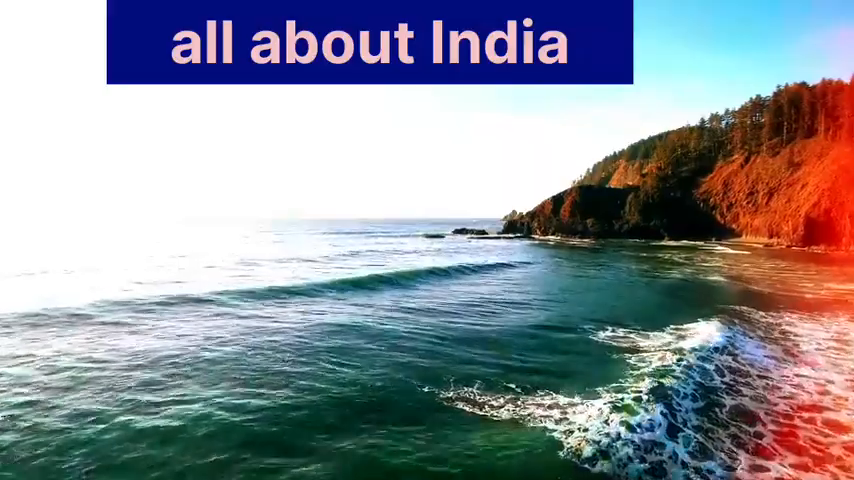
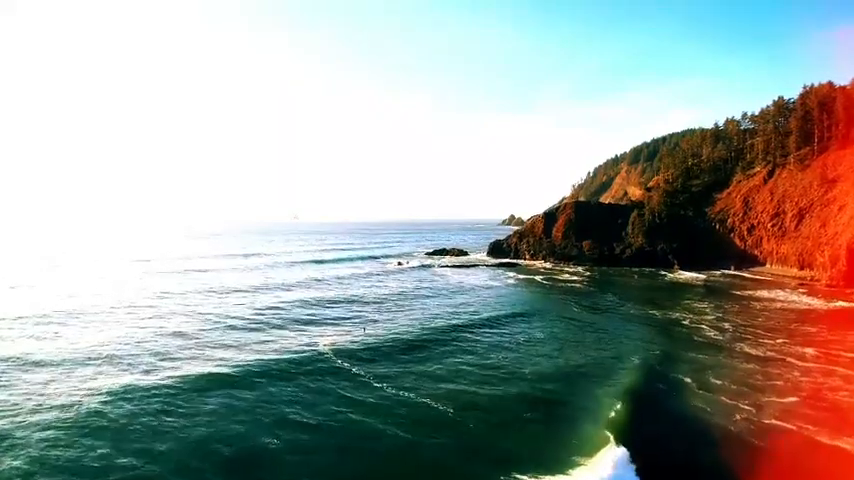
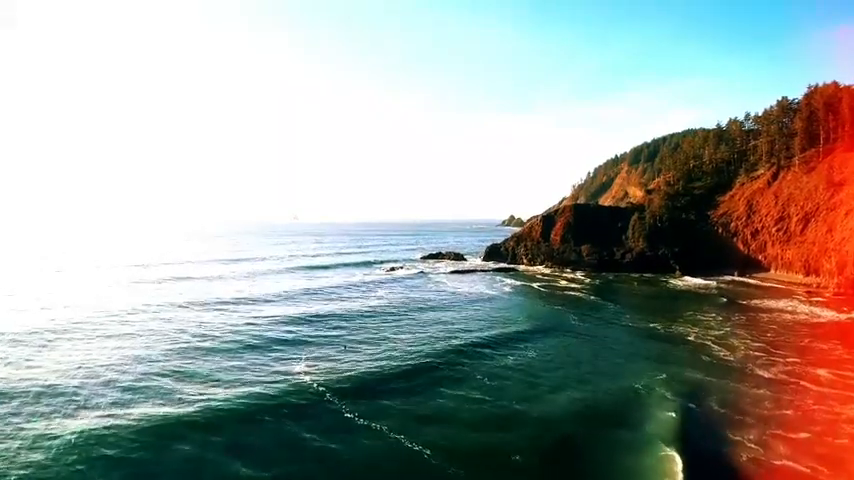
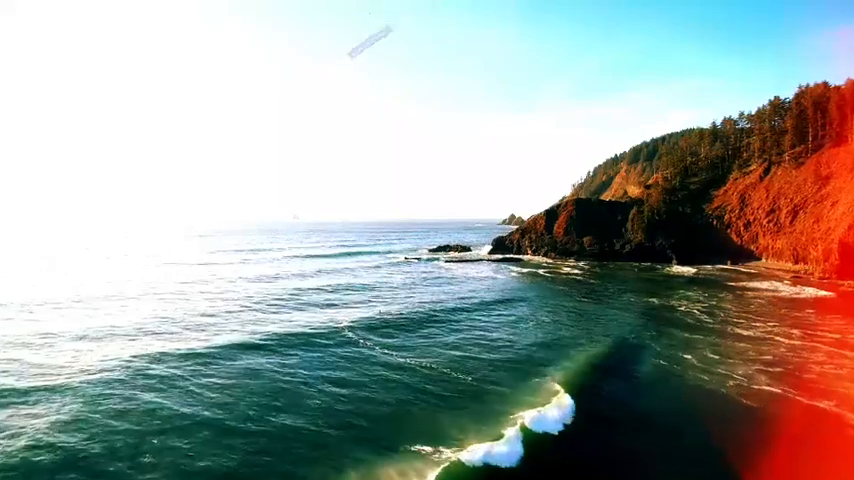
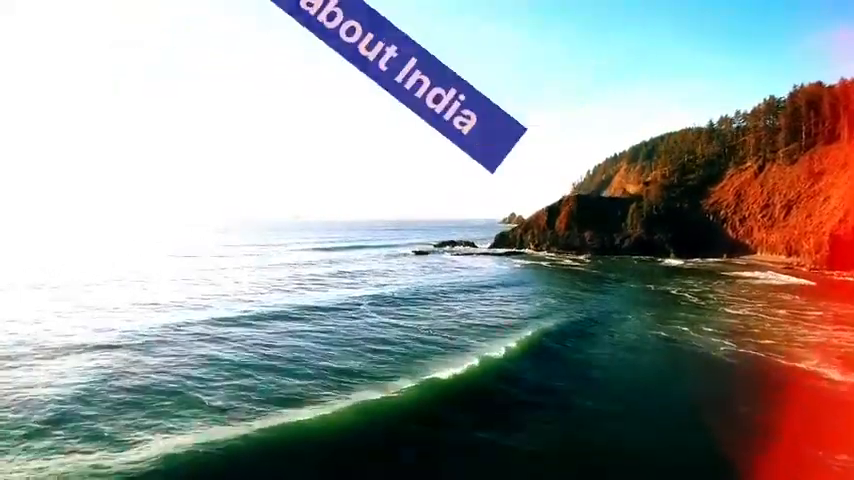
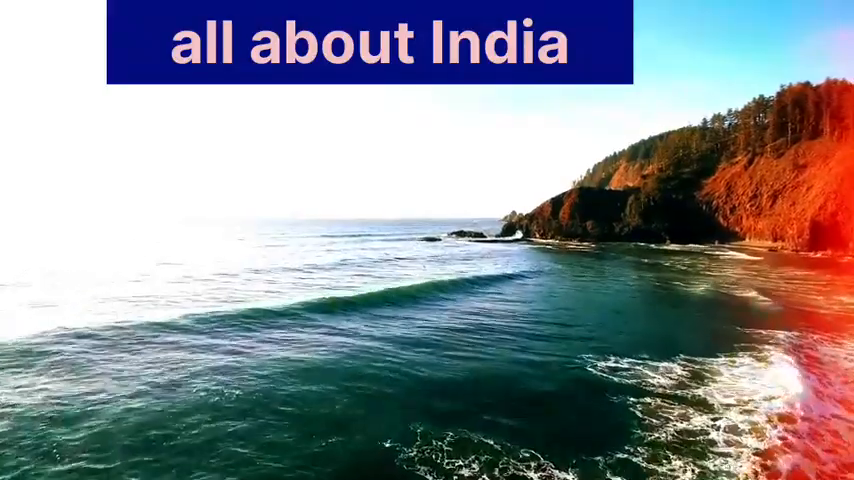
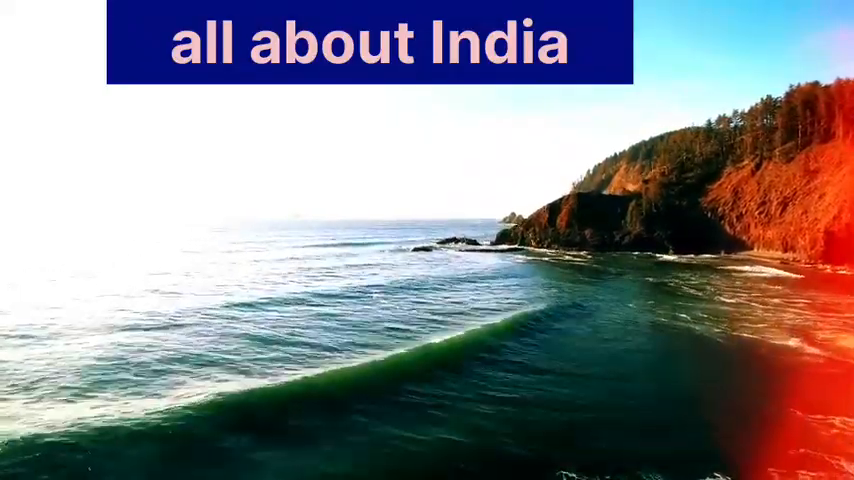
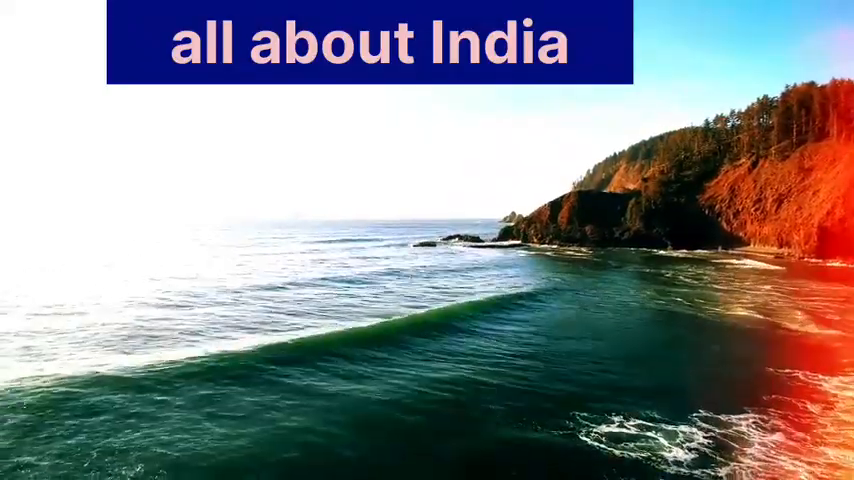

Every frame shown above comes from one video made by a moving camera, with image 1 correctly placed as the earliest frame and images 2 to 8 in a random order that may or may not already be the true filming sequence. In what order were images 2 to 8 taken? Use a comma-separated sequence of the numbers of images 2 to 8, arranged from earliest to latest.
6, 8, 7, 5, 4, 2, 3
